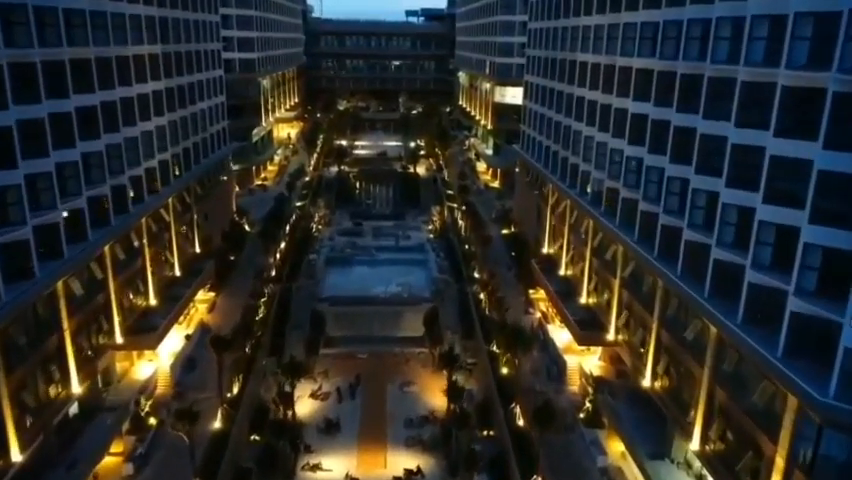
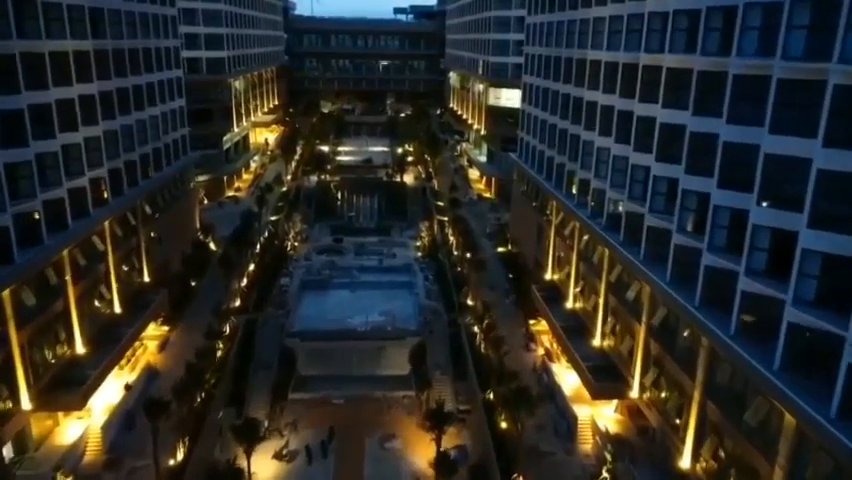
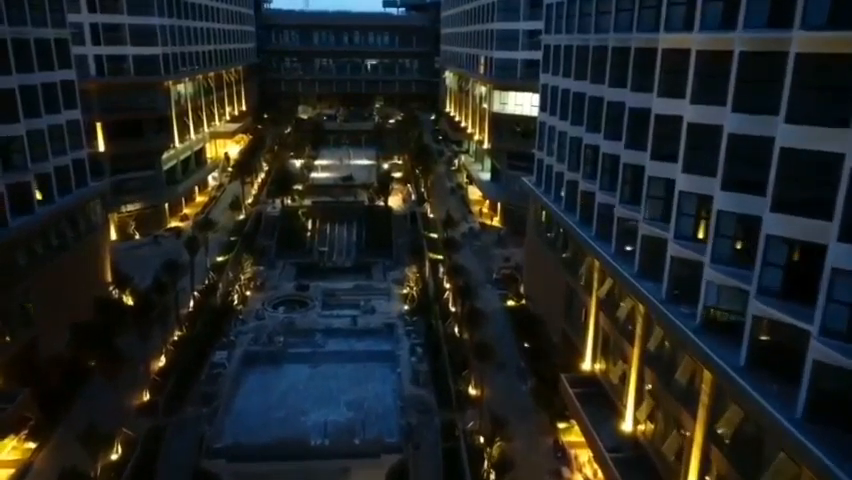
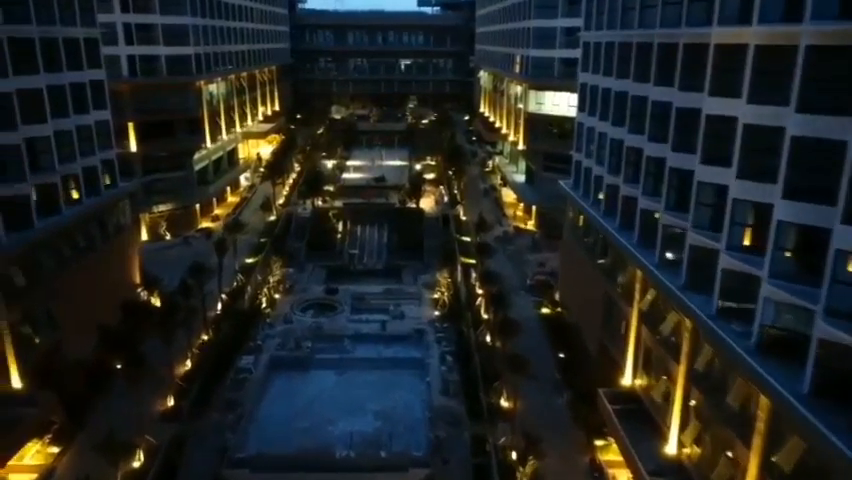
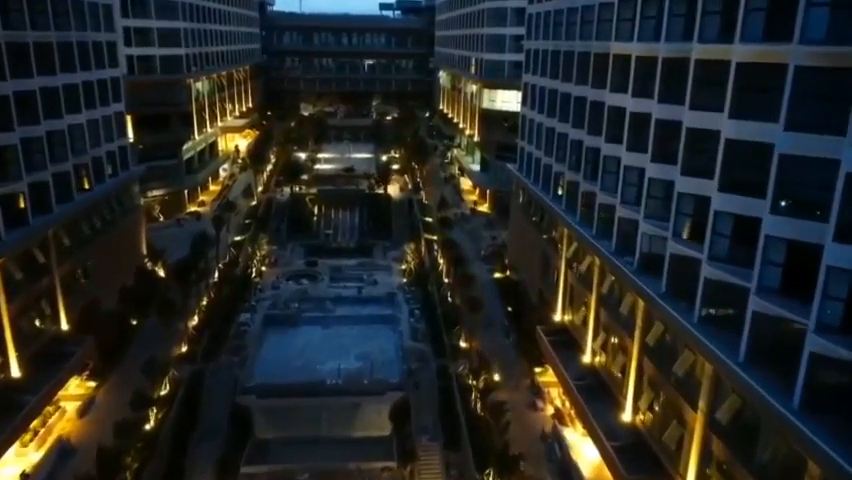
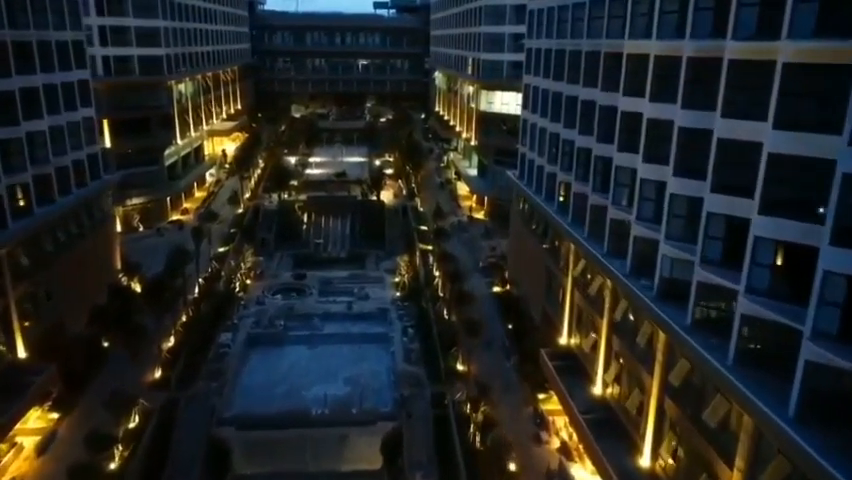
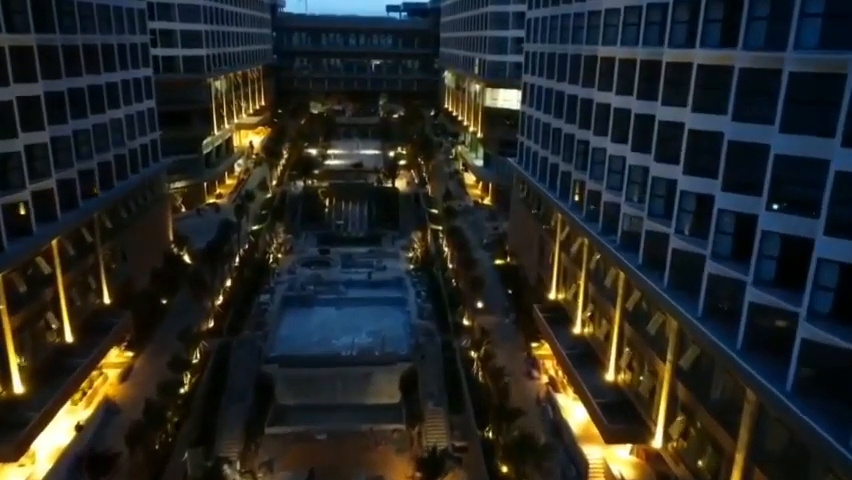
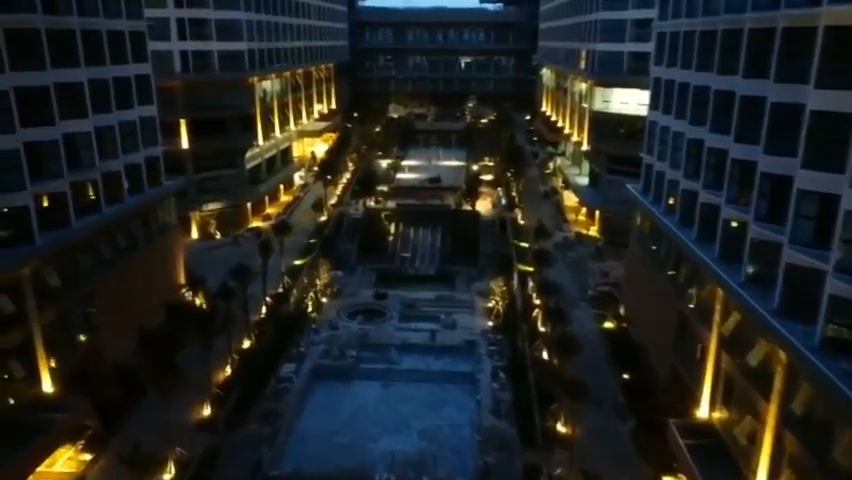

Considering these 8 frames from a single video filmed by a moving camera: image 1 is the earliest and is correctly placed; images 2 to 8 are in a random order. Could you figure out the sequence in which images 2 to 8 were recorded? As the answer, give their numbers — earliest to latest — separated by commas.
2, 7, 5, 6, 3, 4, 8
